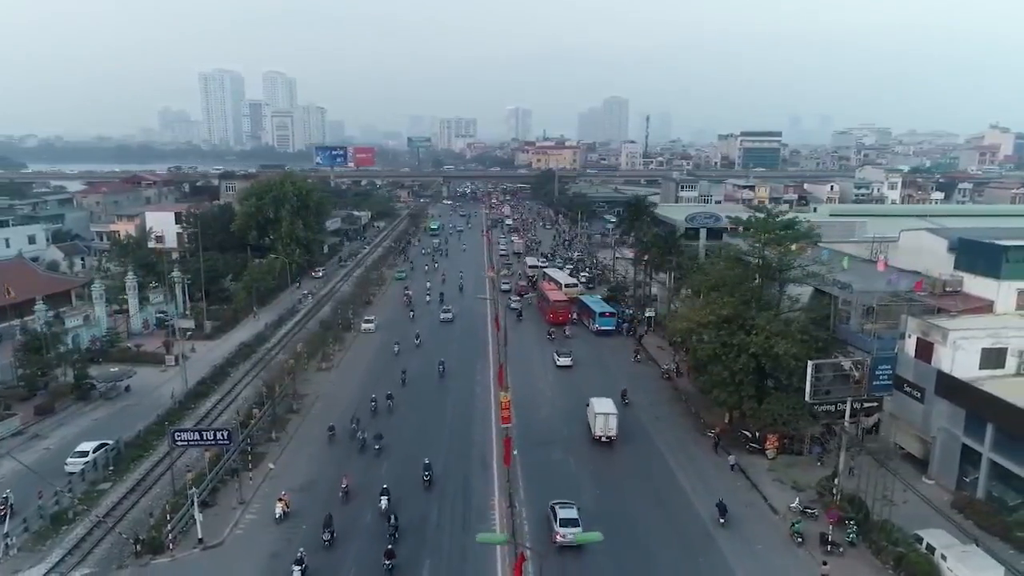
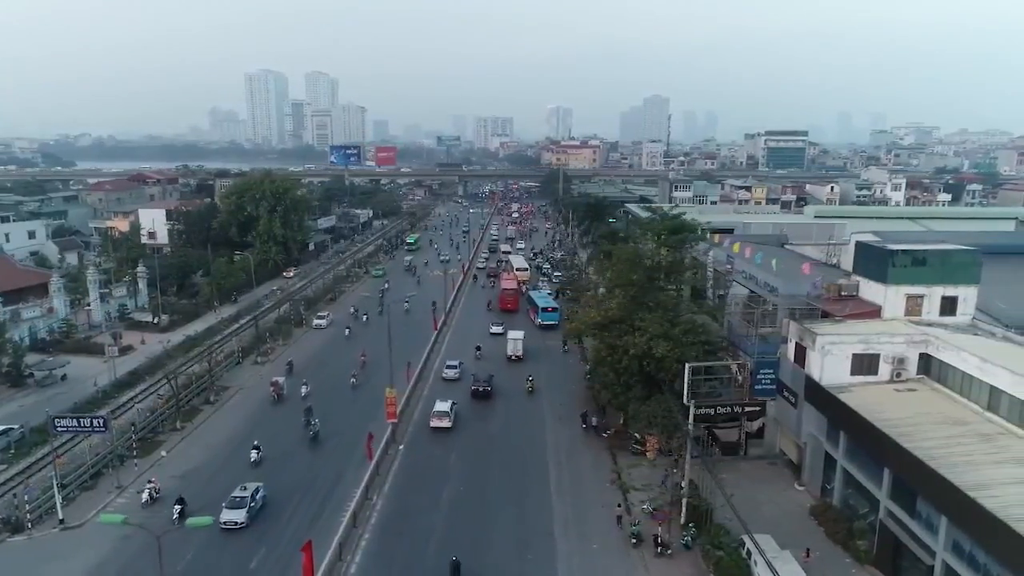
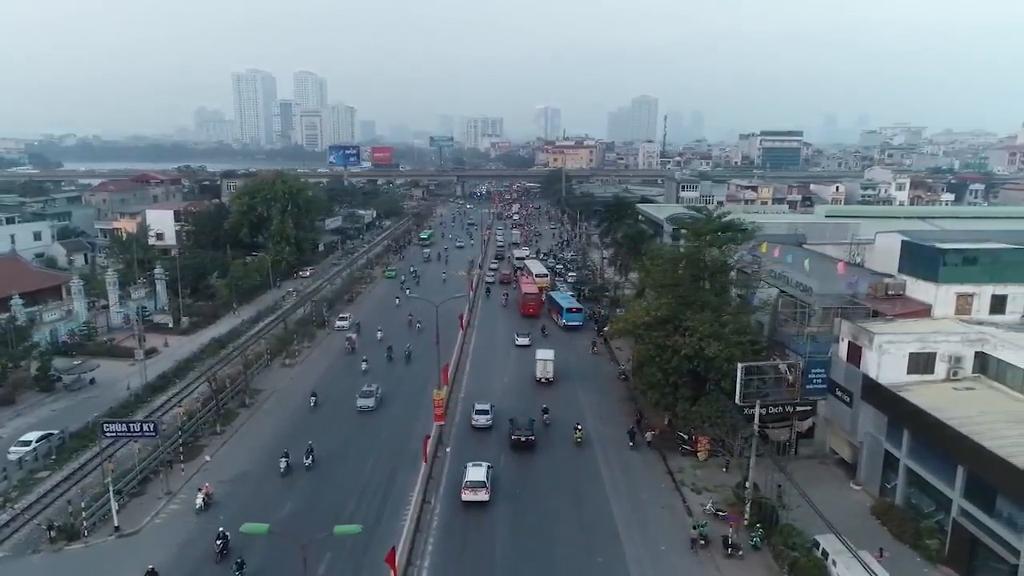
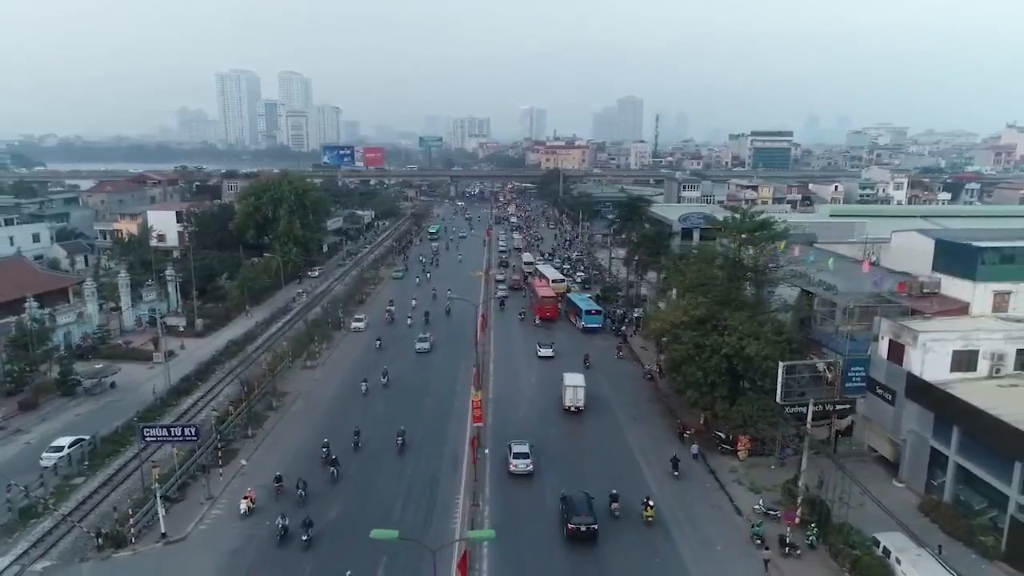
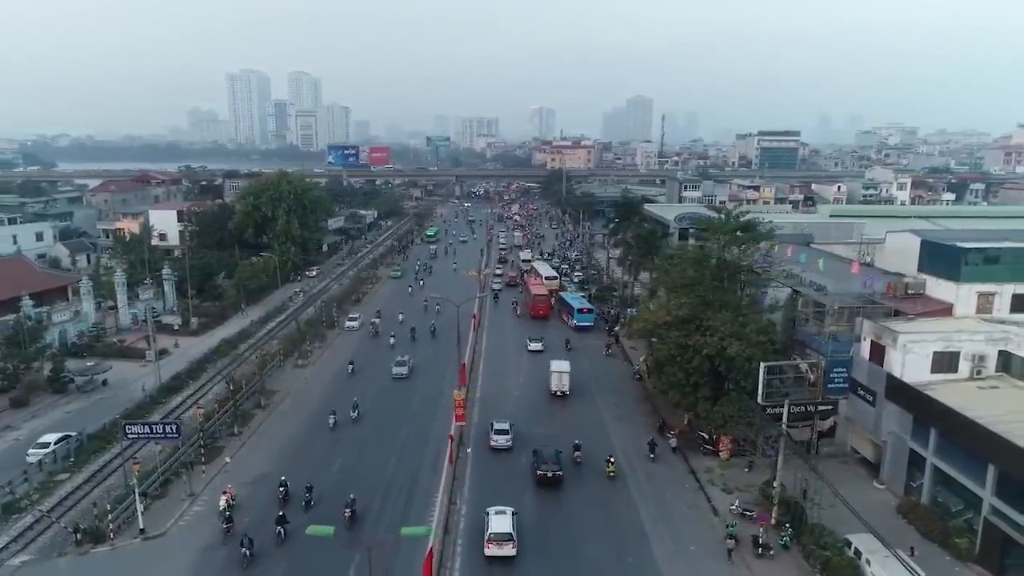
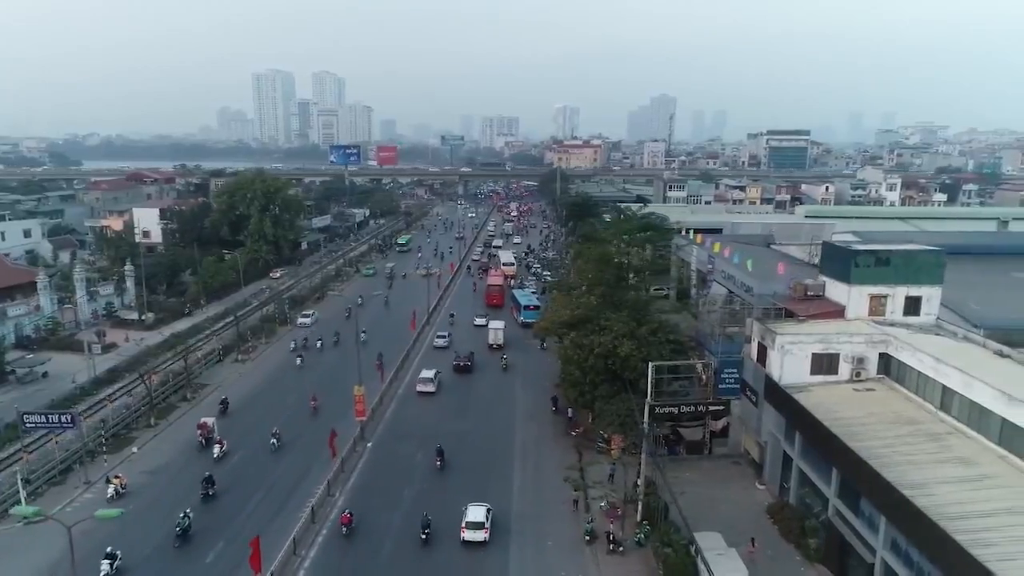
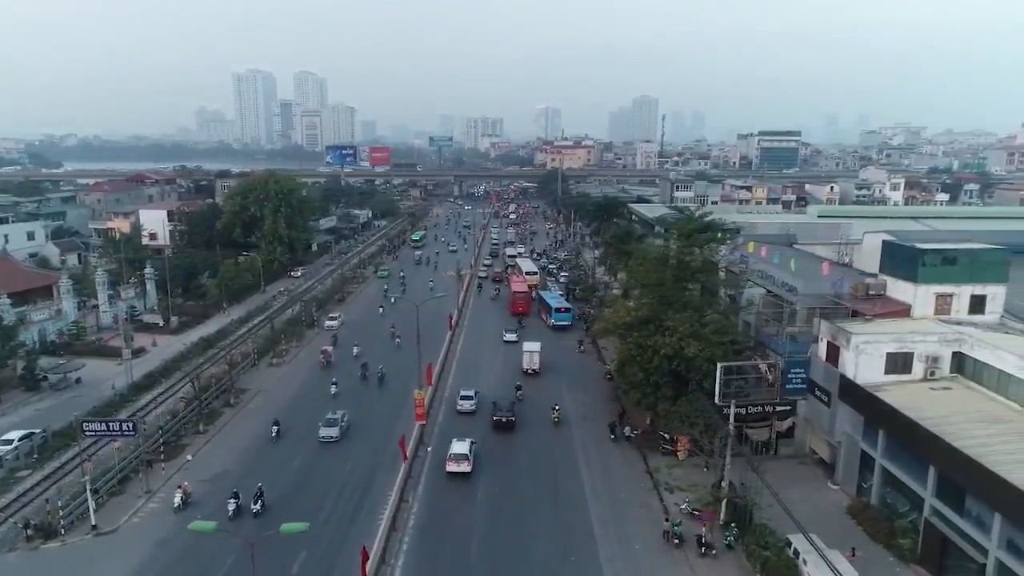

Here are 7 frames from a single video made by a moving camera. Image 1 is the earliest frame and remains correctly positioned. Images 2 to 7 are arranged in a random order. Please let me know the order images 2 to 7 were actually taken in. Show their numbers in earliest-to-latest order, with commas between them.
4, 5, 3, 7, 2, 6
